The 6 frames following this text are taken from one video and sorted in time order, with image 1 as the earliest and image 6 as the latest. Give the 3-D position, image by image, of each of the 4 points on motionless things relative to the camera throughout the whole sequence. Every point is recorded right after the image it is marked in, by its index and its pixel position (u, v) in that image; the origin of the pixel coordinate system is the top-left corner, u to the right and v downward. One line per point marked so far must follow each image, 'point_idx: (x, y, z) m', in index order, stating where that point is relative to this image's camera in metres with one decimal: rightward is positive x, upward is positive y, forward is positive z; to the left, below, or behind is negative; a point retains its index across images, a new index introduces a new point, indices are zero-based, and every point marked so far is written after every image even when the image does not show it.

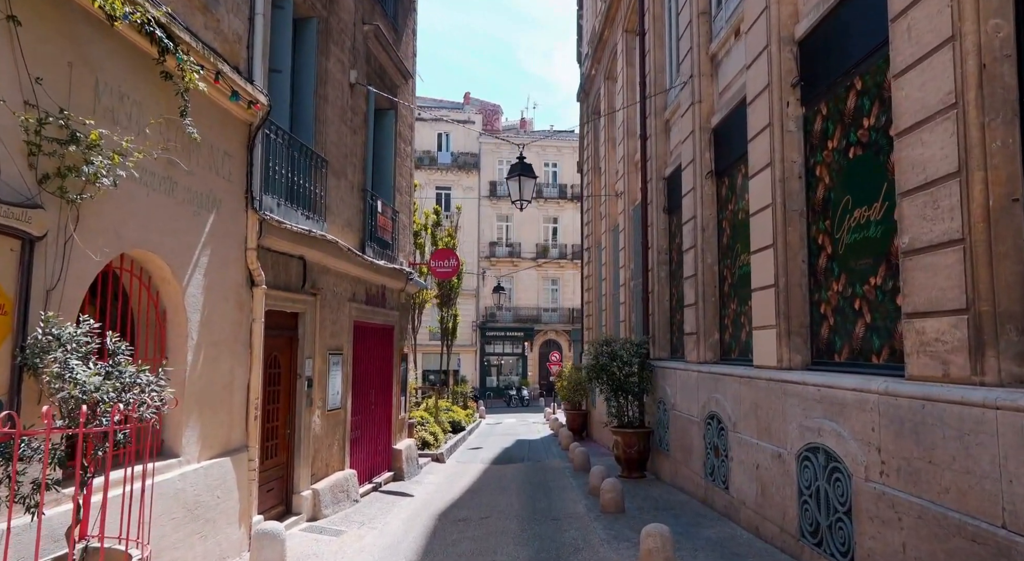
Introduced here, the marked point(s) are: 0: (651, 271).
0: (+2.4, +0.2, +12.9) m
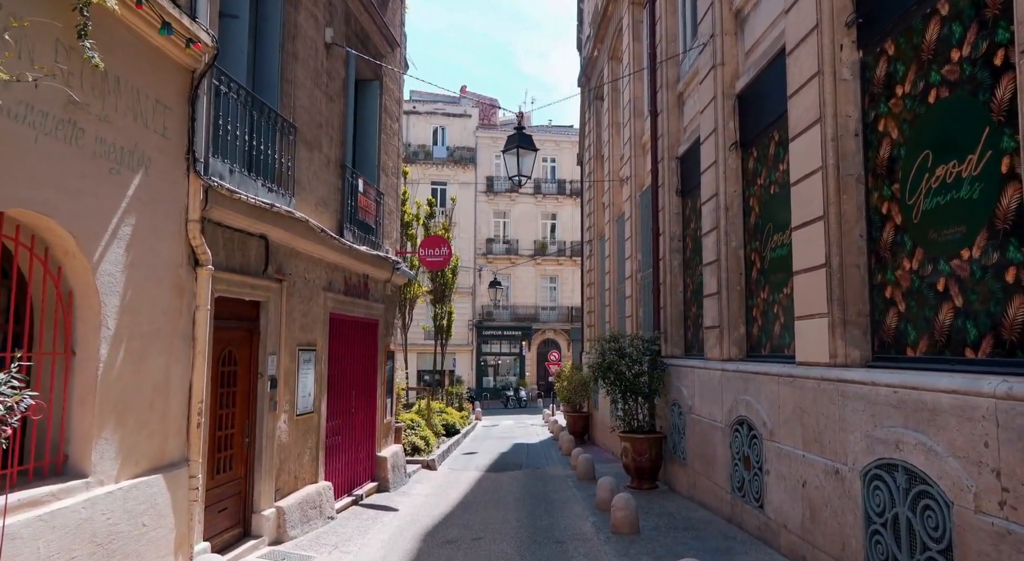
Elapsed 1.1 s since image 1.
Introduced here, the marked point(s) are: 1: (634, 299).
0: (+2.4, +0.3, +11.8) m
1: (+2.3, -0.3, +14.2) m
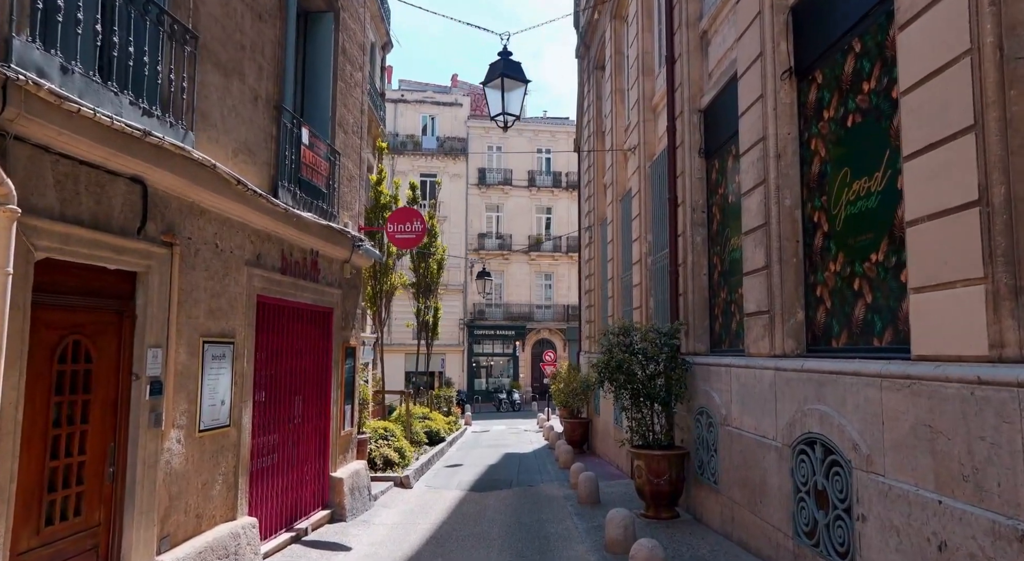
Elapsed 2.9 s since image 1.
0: (+2.2, +0.6, +9.7) m
1: (+2.2, -0.1, +12.1) m
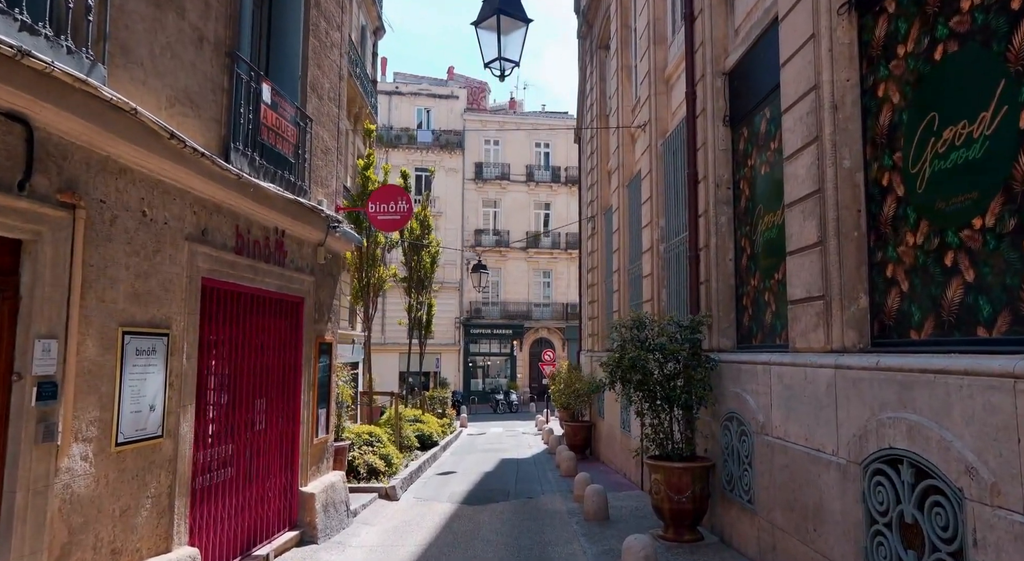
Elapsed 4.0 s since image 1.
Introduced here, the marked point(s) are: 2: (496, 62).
0: (+2.2, +0.7, +8.5) m
1: (+2.1, 0.0, +10.9) m
2: (-0.1, +2.0, +7.1) m
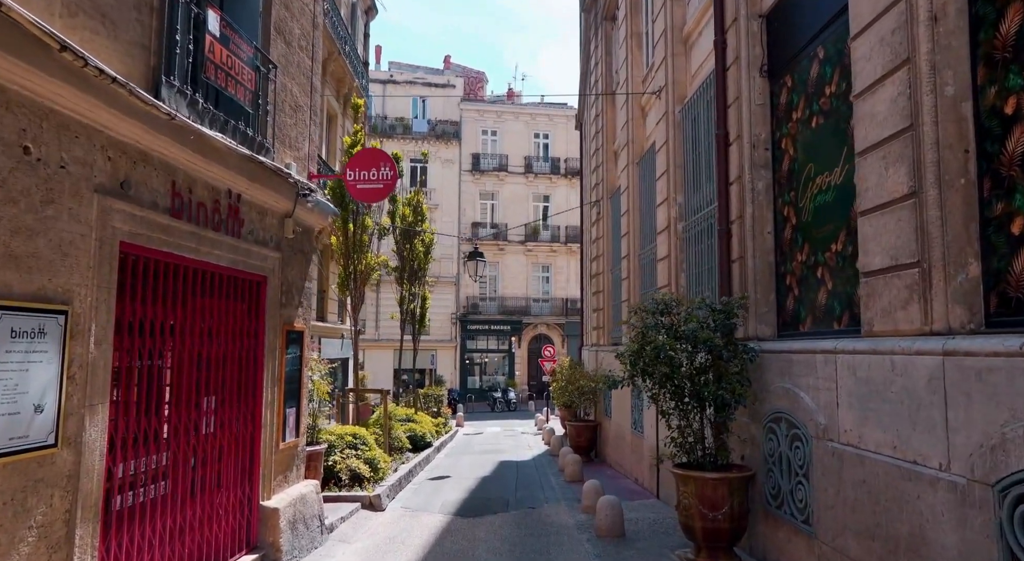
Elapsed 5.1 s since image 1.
0: (+2.2, +0.9, +7.3) m
1: (+2.1, +0.3, +9.7) m
2: (-0.1, +2.2, +5.9) m
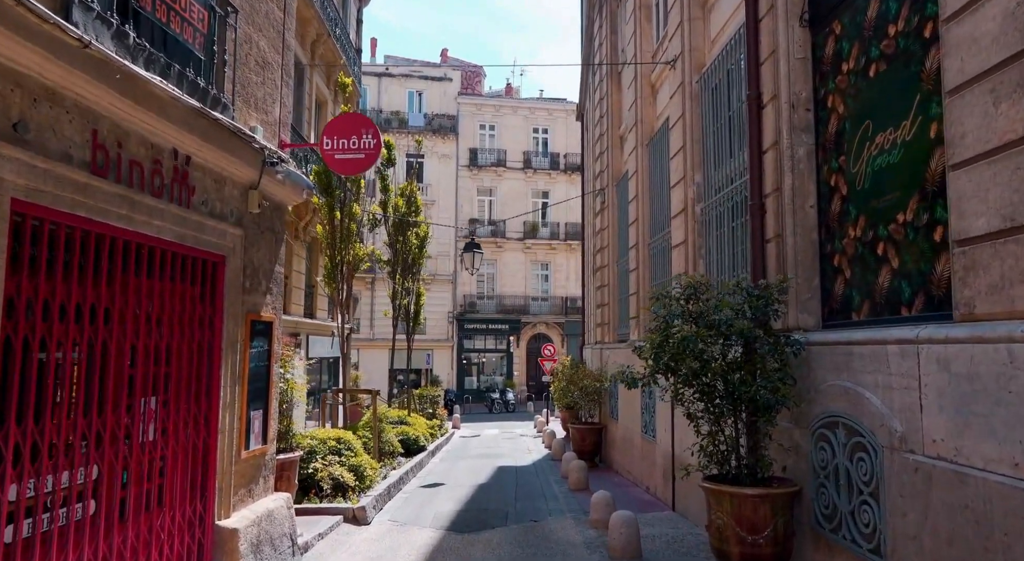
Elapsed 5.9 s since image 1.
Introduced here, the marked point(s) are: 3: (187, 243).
0: (+2.2, +1.1, +6.3) m
1: (+2.1, +0.4, +8.7) m
2: (-0.1, +2.3, +4.9) m
3: (-2.3, +0.3, +5.2) m
